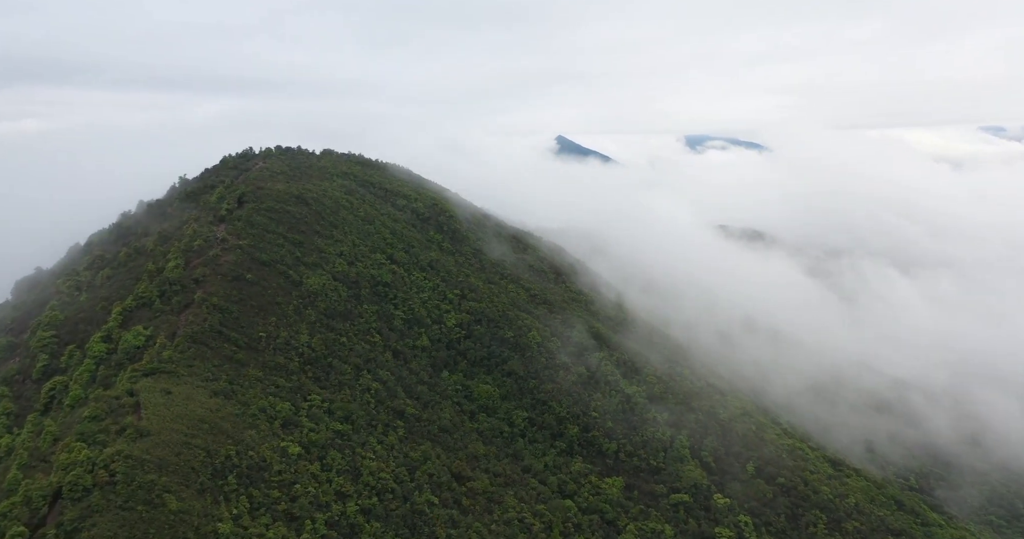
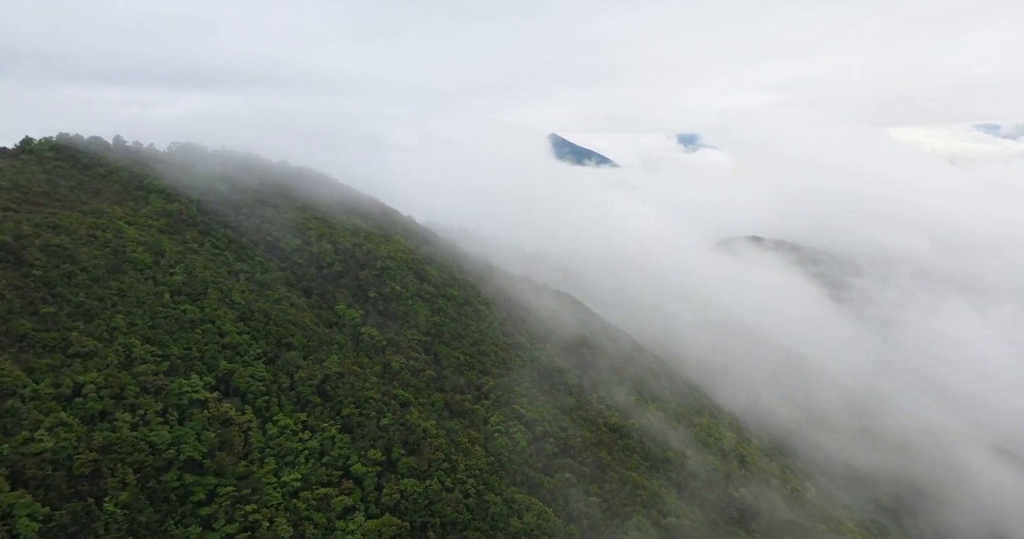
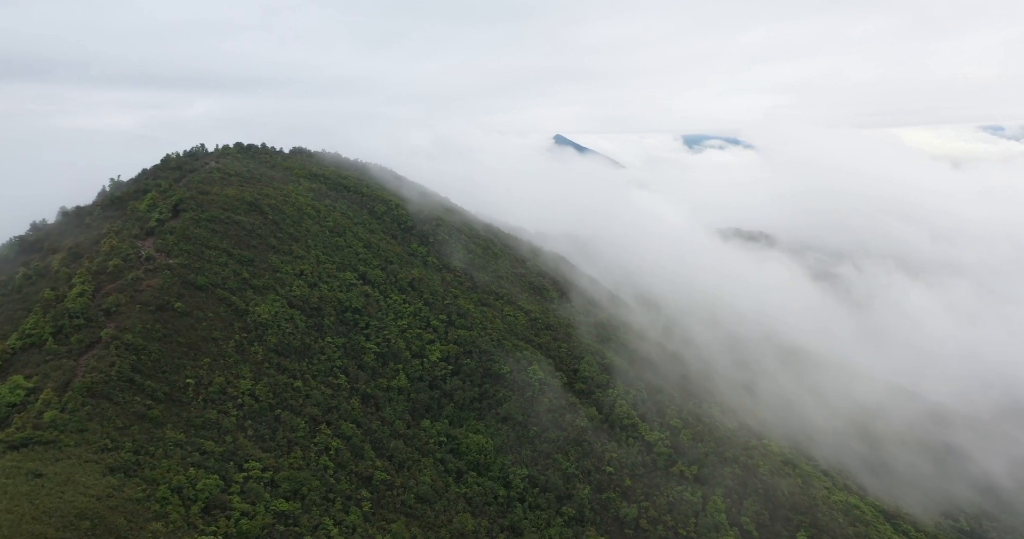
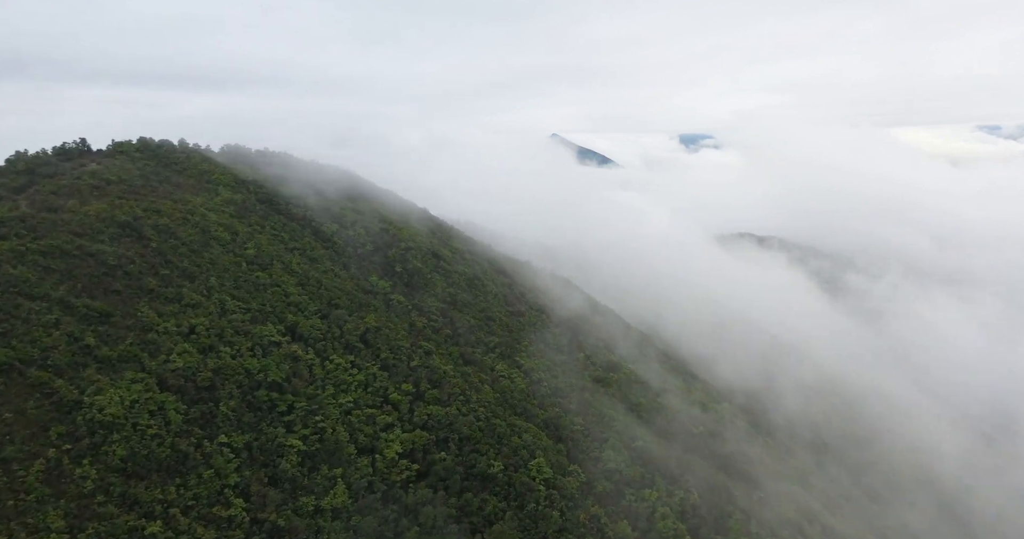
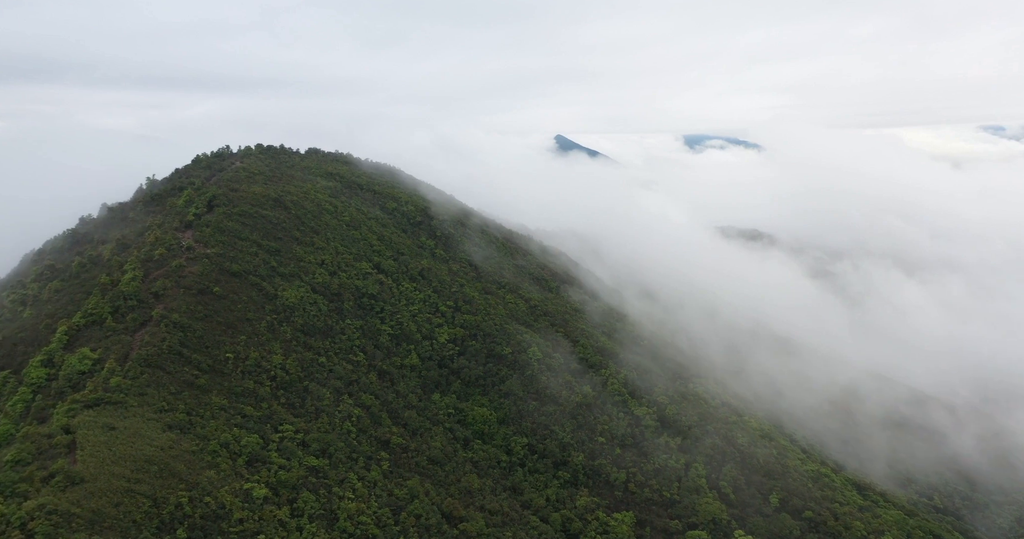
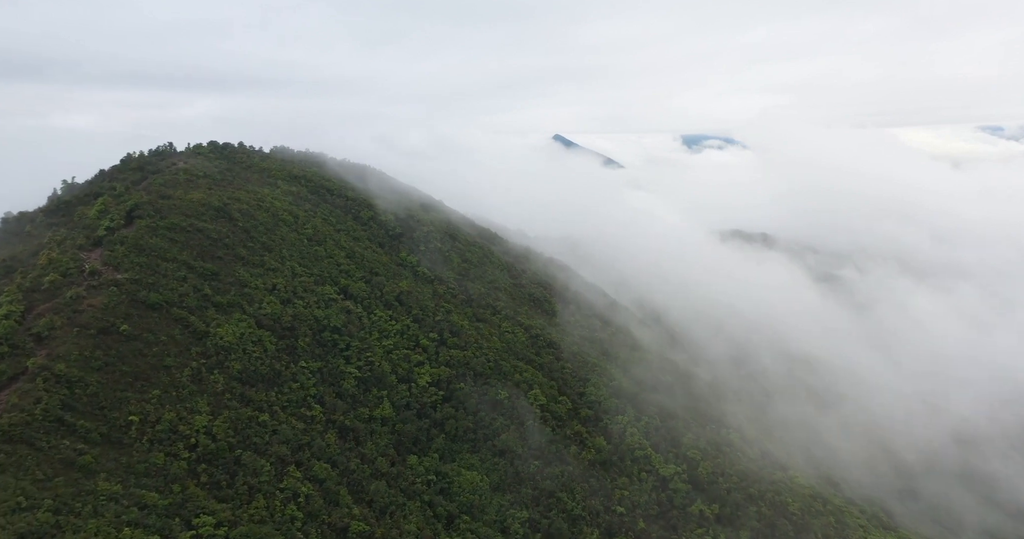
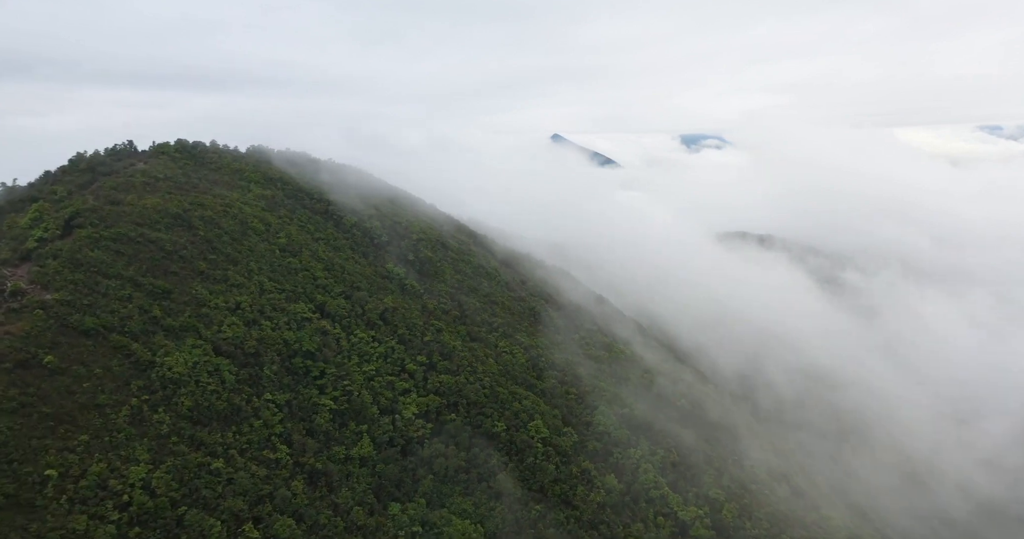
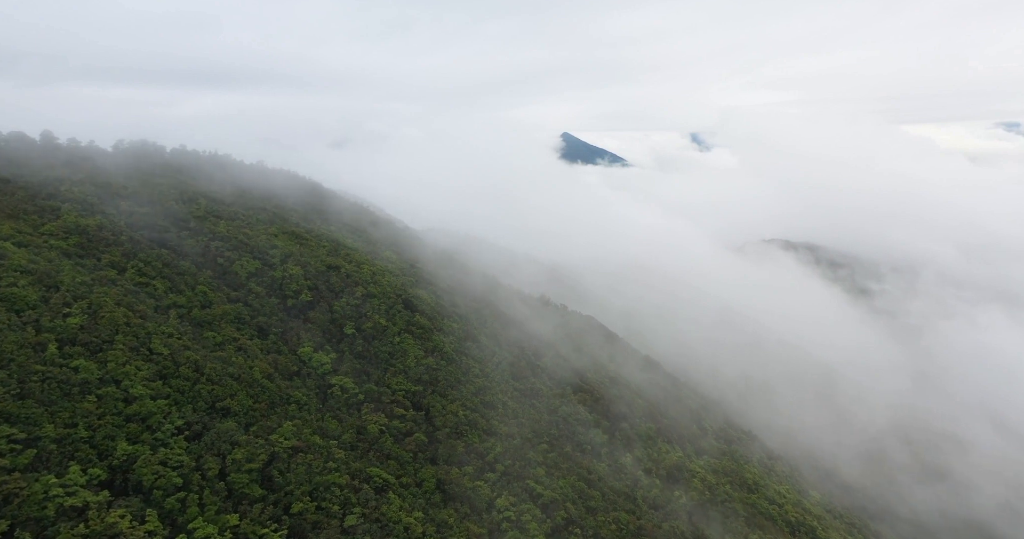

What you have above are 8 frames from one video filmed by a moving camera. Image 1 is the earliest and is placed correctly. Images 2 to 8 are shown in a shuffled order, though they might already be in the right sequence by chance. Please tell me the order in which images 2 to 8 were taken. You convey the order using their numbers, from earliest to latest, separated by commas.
5, 3, 6, 7, 4, 2, 8
